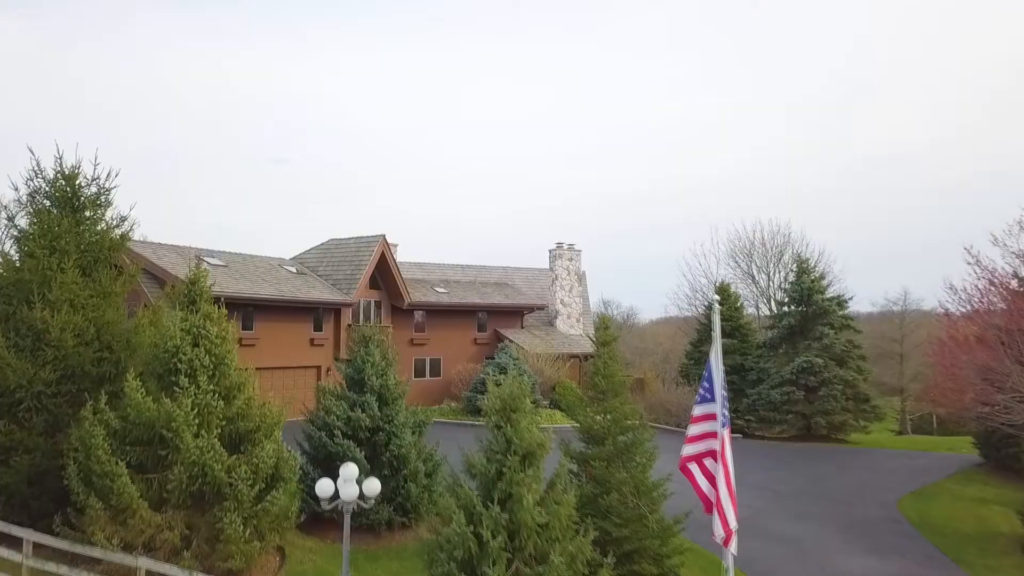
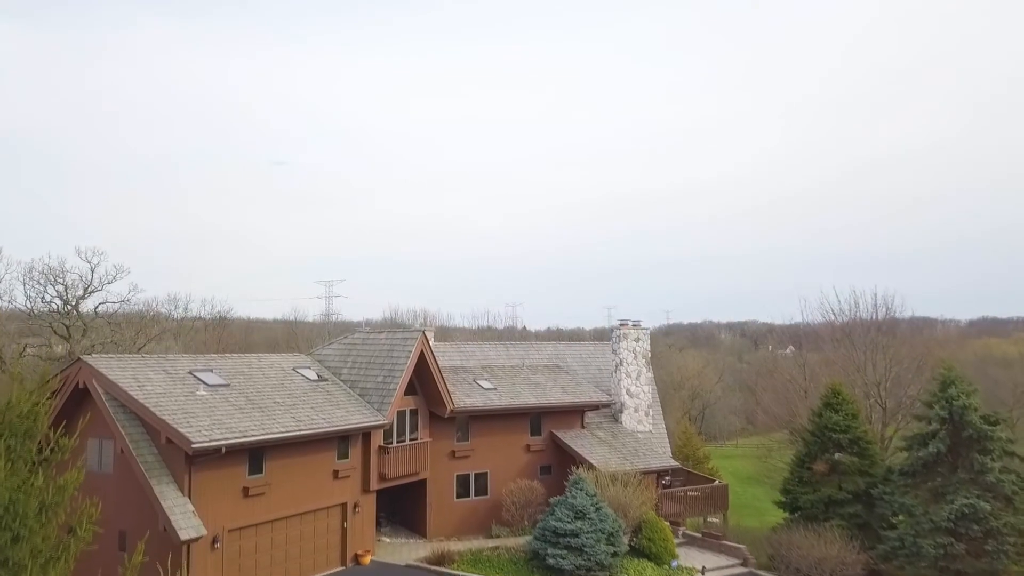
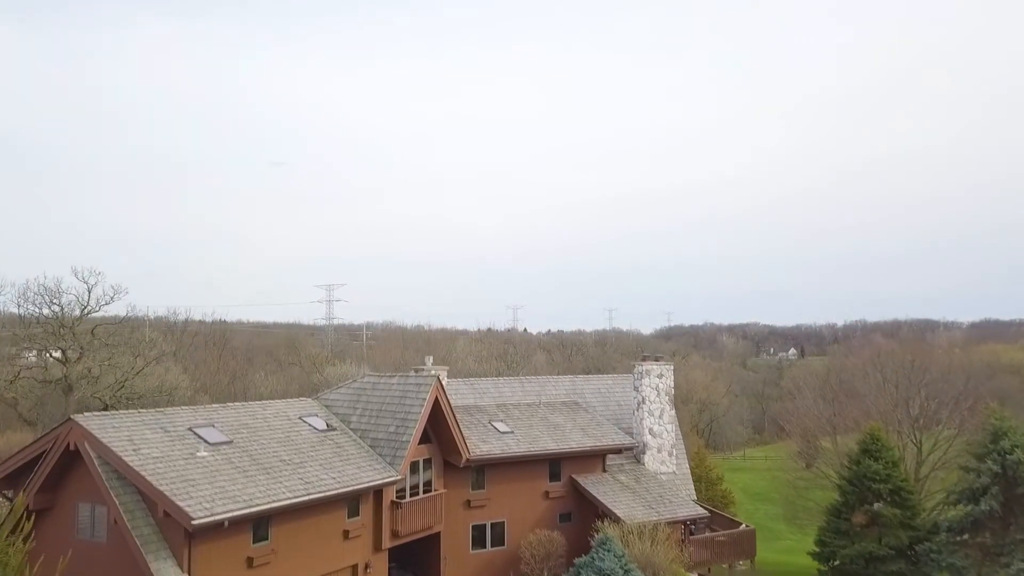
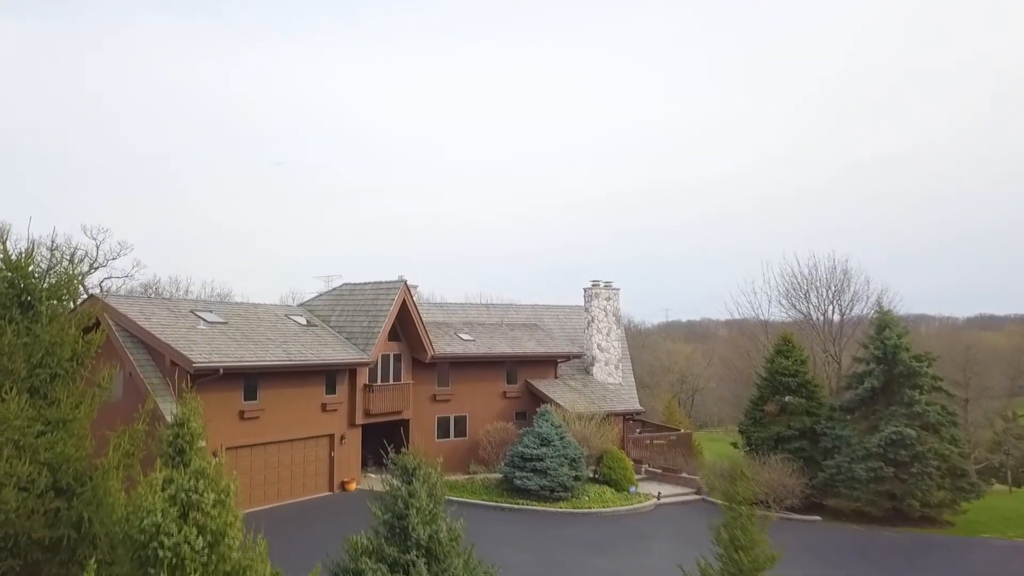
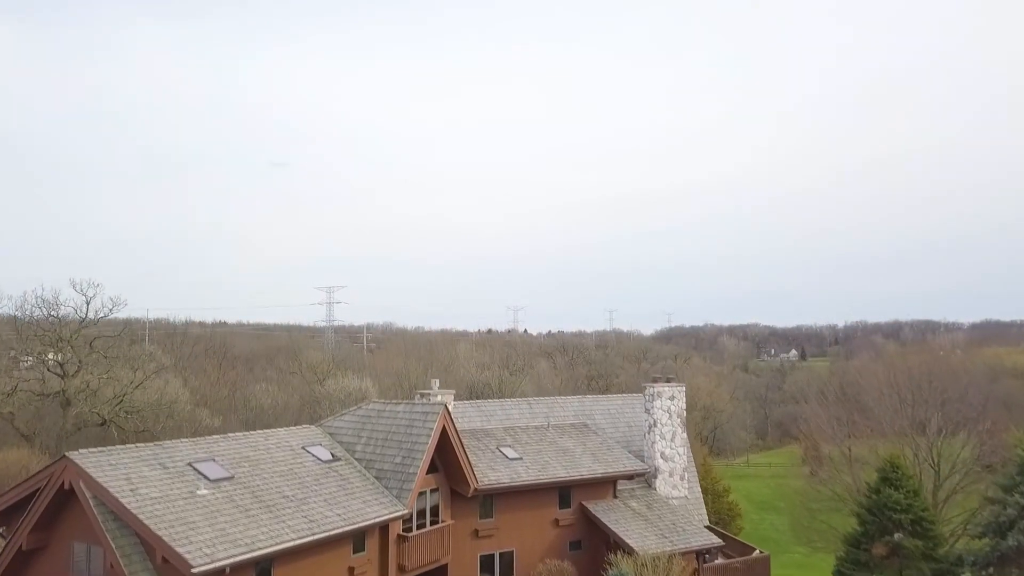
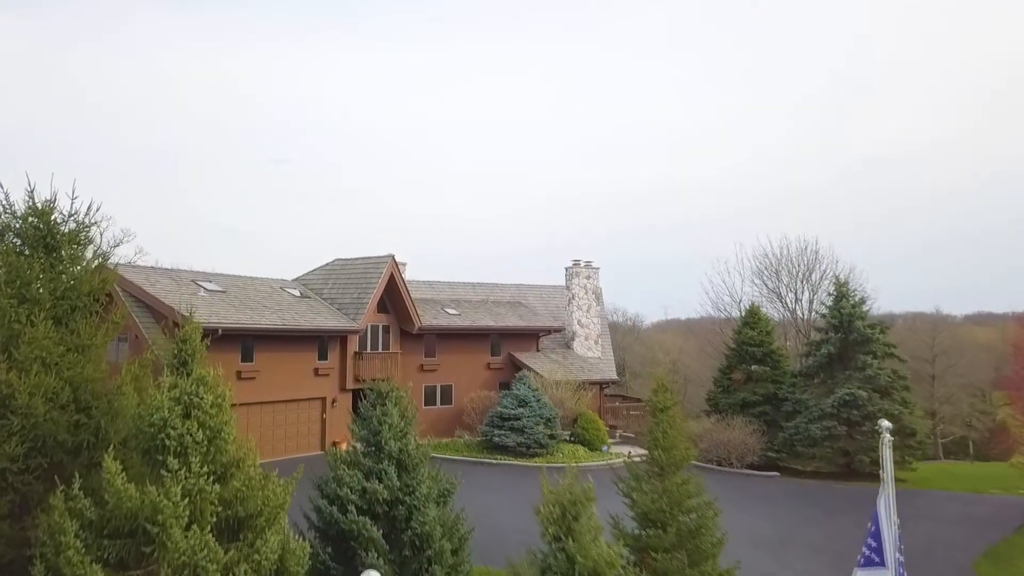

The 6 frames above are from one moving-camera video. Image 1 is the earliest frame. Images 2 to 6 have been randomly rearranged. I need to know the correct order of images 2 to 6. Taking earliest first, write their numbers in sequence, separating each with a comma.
6, 4, 2, 3, 5
